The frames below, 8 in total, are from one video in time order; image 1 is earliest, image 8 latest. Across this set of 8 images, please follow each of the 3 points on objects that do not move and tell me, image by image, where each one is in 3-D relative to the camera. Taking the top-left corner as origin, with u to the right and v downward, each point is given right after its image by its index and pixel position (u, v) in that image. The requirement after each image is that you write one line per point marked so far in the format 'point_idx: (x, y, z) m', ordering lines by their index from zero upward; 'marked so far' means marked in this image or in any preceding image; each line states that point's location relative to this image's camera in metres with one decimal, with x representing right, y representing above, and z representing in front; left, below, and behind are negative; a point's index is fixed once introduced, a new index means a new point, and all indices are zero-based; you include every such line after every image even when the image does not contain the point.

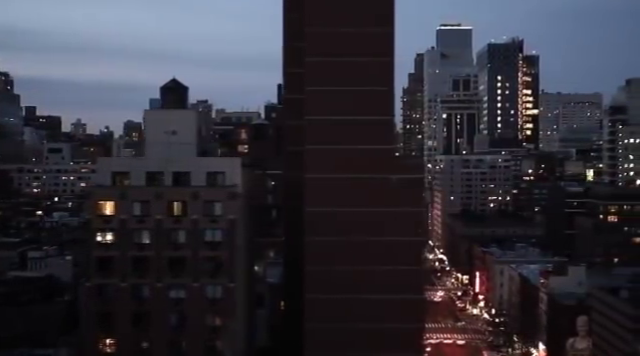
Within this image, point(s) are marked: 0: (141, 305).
0: (-3.0, -2.1, +11.5) m
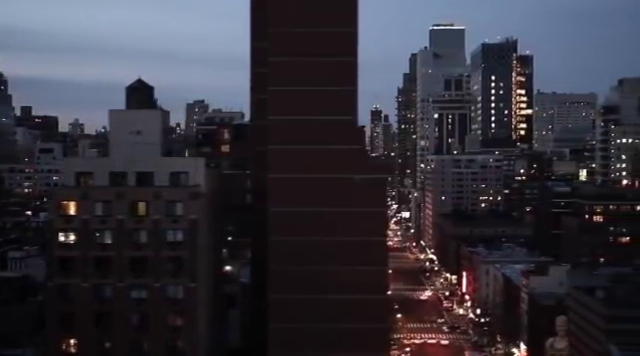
0: (-3.7, -2.1, +11.5) m
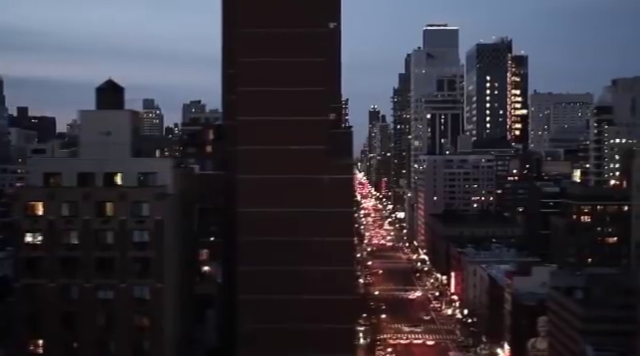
0: (-4.2, -2.1, +11.5) m
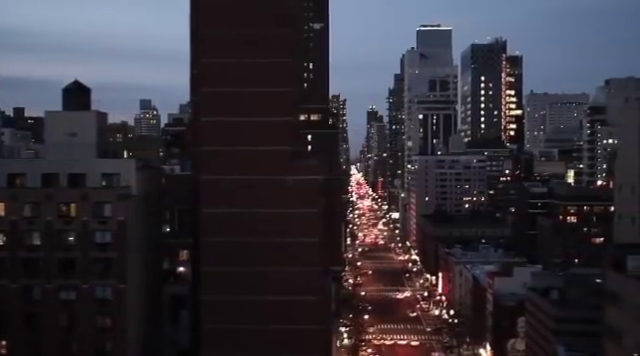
0: (-4.9, -2.2, +11.5) m
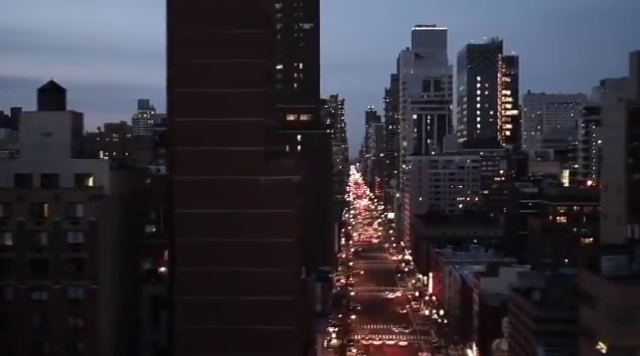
0: (-5.4, -2.2, +11.6) m
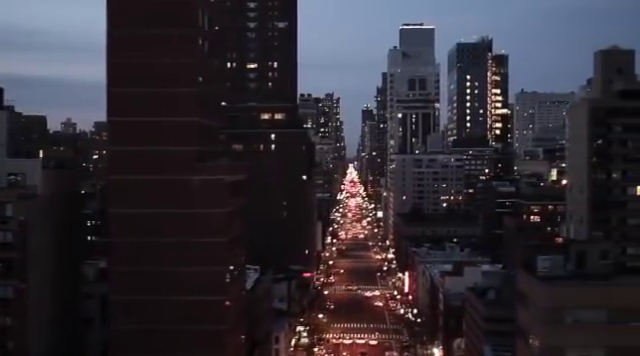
0: (-6.6, -2.2, +11.6) m
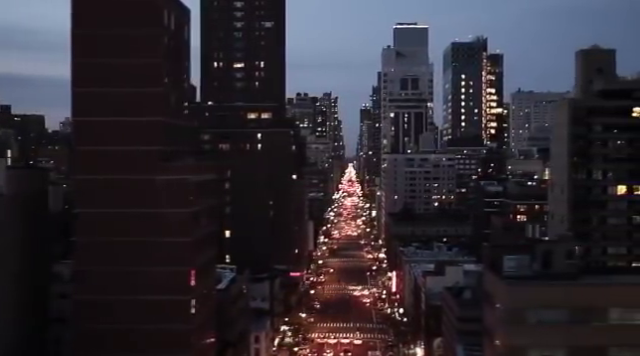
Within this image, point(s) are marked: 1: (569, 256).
0: (-7.2, -2.2, +11.6) m
1: (+5.4, -1.7, +14.9) m
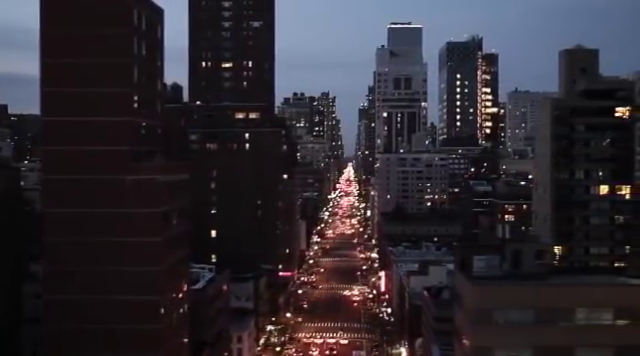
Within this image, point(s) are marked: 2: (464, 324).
0: (-7.7, -2.2, +11.6) m
1: (+4.9, -1.7, +14.9) m
2: (+2.6, -2.6, +12.4) m
